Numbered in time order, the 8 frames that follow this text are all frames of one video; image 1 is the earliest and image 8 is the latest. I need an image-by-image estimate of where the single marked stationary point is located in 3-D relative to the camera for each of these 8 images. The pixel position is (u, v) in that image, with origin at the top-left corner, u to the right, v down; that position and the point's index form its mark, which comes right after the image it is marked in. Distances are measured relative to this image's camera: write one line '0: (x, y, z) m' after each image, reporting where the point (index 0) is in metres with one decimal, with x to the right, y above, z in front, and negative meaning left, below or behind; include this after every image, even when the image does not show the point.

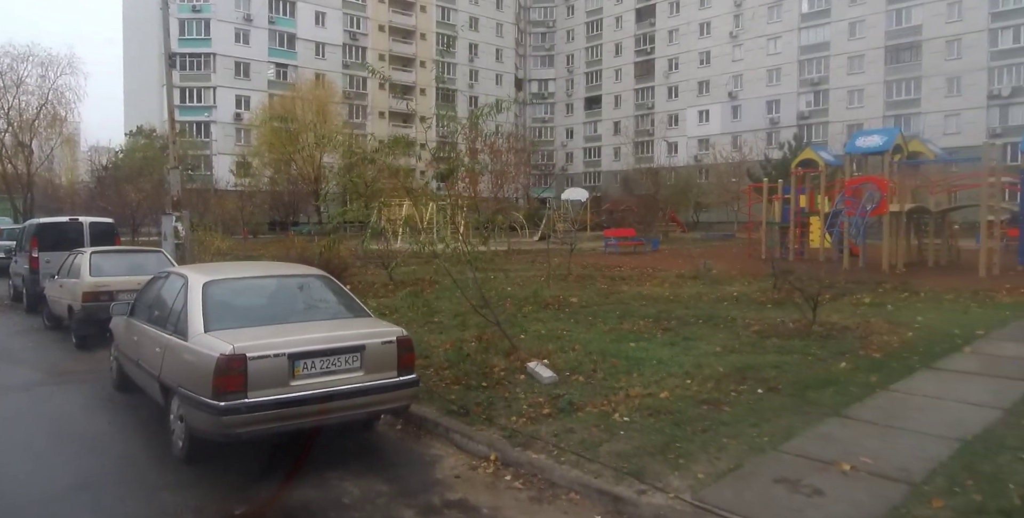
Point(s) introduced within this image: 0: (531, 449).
0: (+0.1, -1.2, +4.2) m
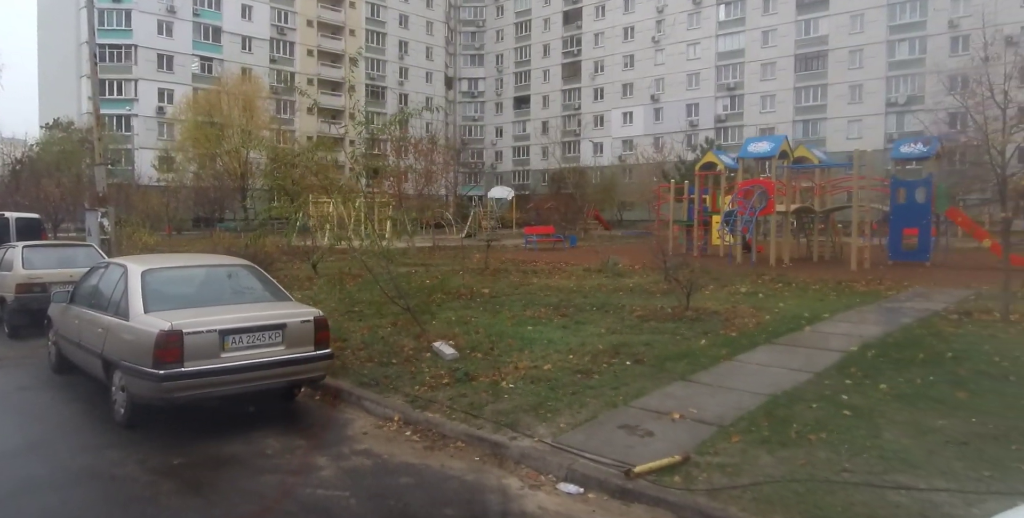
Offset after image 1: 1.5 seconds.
0: (-0.7, -1.2, +5.0) m
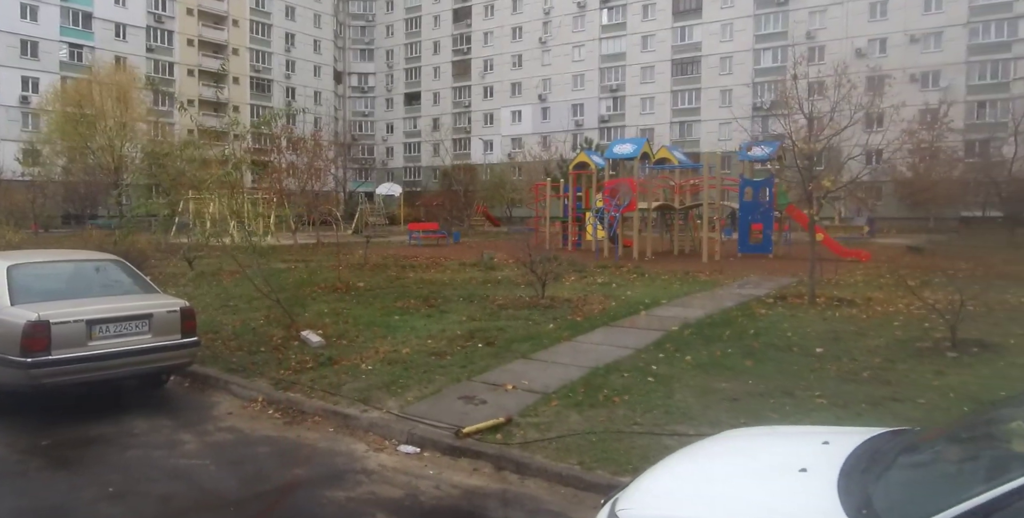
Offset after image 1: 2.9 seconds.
0: (-2.0, -1.2, +5.6) m
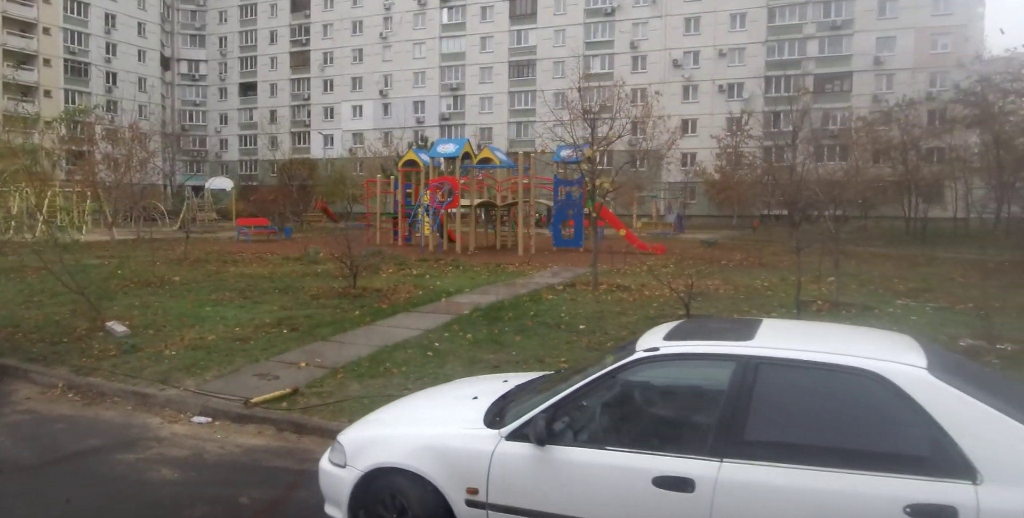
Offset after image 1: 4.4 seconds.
0: (-4.1, -1.1, +6.2) m
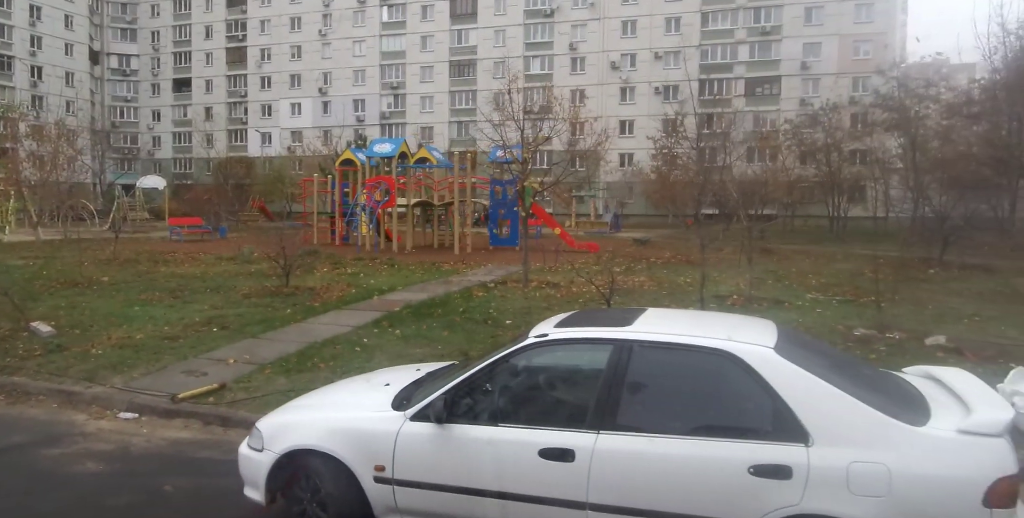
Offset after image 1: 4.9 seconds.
0: (-5.0, -1.2, +6.3) m
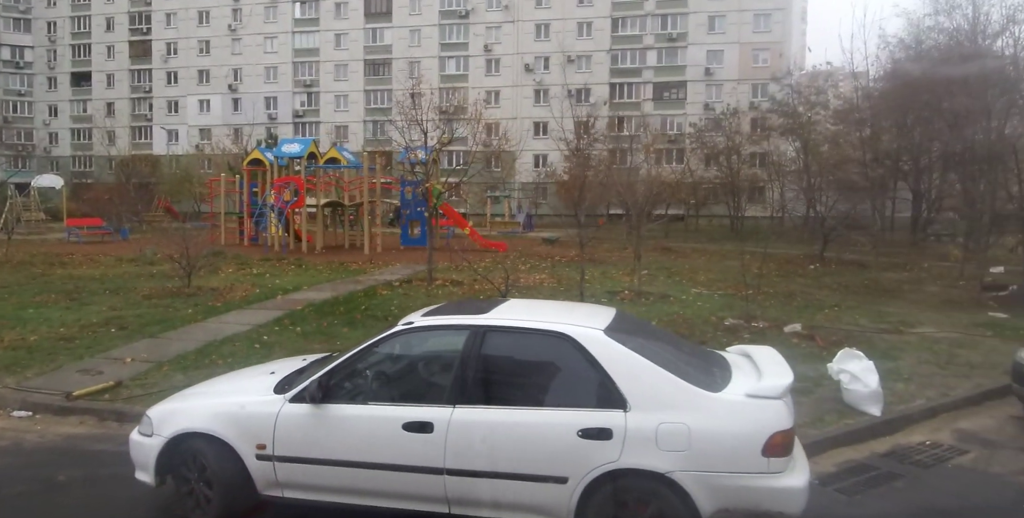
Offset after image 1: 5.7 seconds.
0: (-6.2, -1.2, +6.4) m
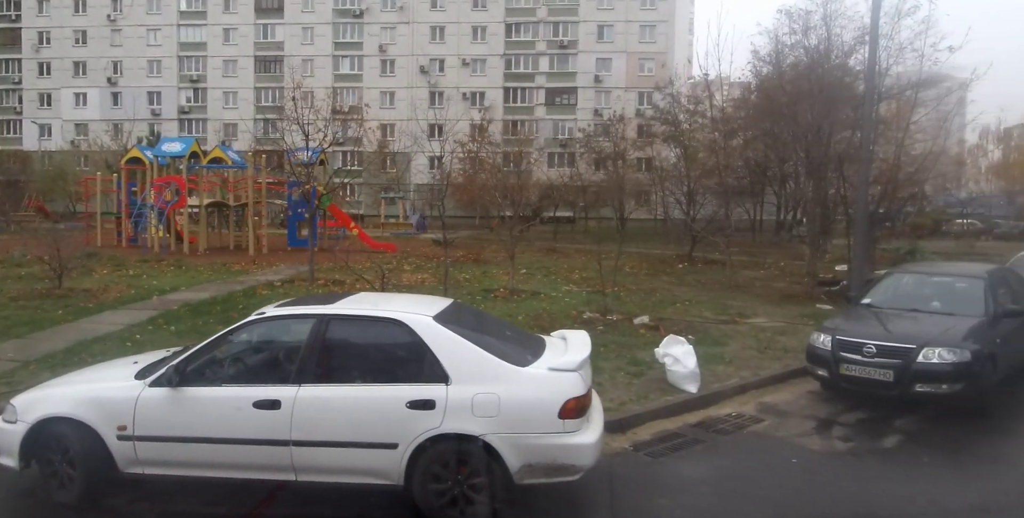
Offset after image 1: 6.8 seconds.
0: (-7.9, -1.3, +6.6) m
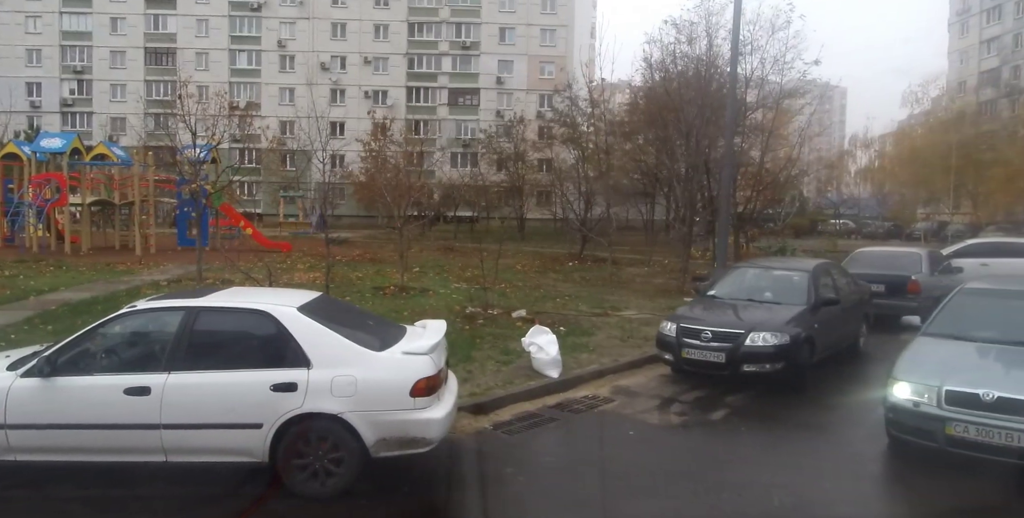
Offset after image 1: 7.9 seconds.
0: (-9.6, -1.3, +6.5) m
